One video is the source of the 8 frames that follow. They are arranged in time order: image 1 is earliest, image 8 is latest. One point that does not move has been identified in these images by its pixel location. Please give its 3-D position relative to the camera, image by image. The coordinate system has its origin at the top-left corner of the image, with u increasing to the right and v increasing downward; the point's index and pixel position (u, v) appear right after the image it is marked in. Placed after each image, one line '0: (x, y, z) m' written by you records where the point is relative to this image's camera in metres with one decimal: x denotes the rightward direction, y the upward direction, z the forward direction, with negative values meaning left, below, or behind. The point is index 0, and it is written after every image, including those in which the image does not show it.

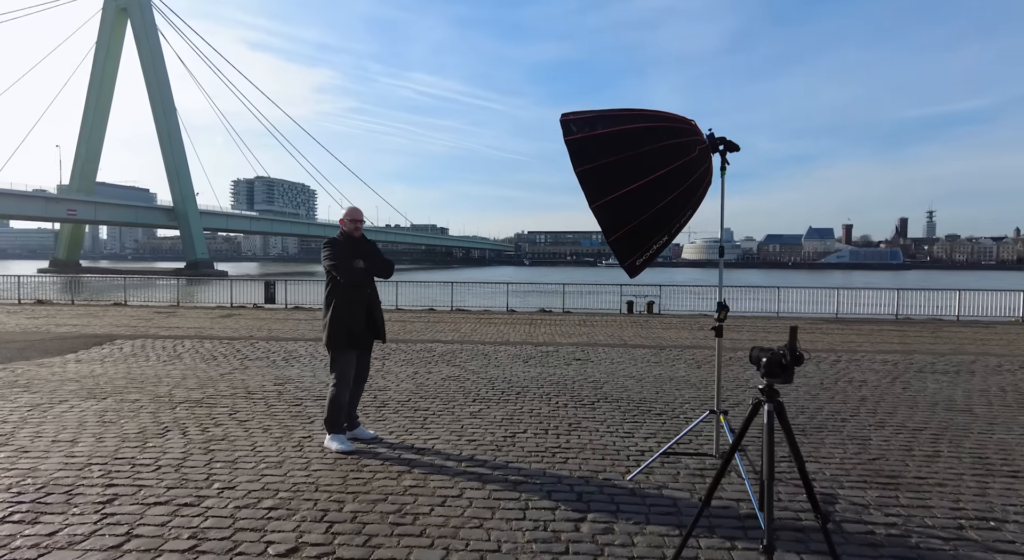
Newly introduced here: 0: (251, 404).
0: (-3.0, -1.5, +7.2) m
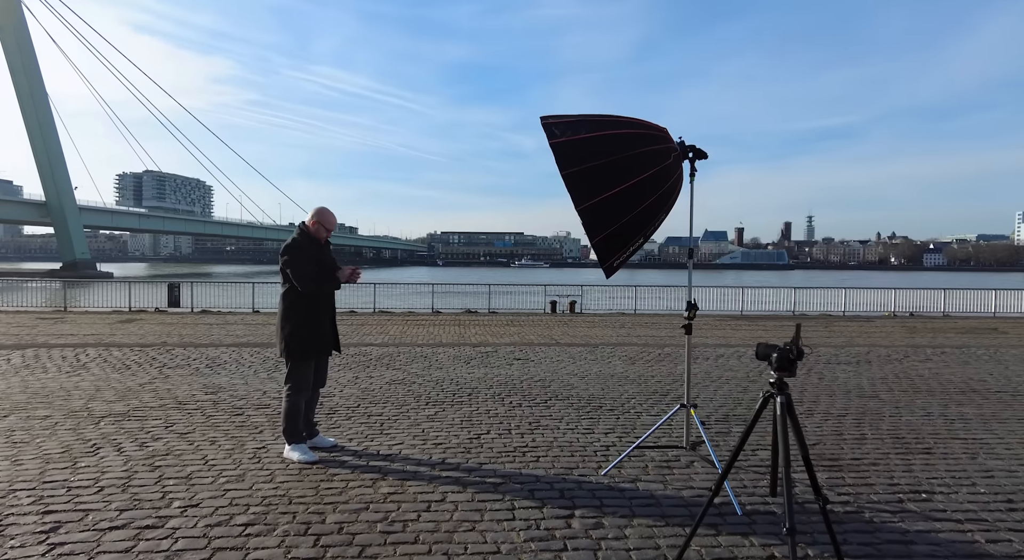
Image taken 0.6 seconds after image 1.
0: (-3.5, -1.5, +6.7) m
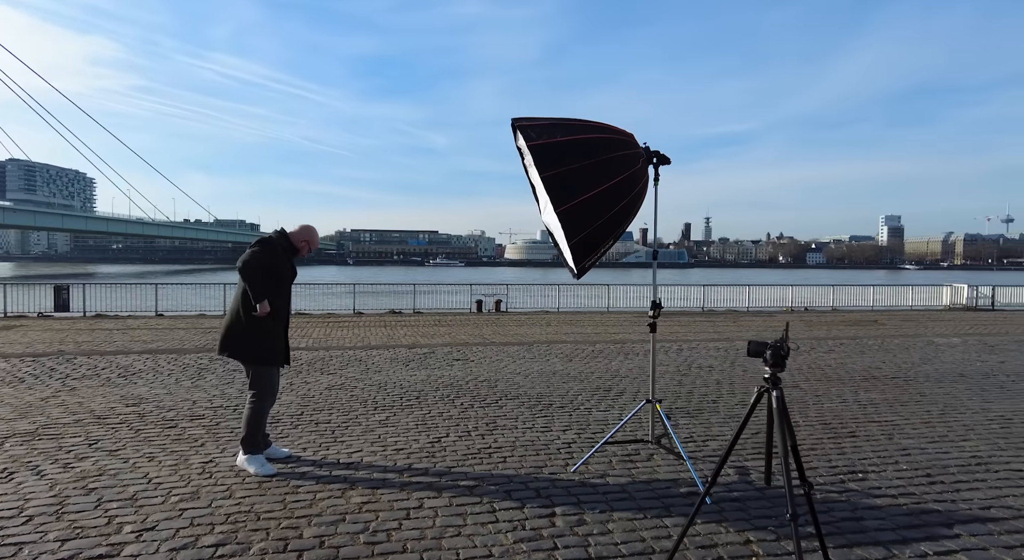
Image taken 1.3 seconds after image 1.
0: (-4.0, -1.5, +6.2) m
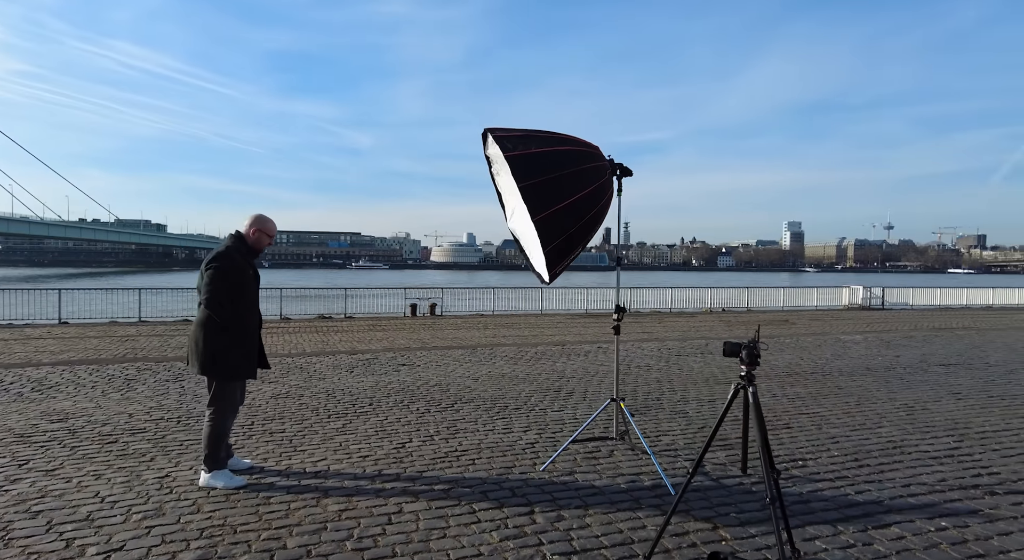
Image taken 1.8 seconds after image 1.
0: (-4.4, -1.6, +5.8) m
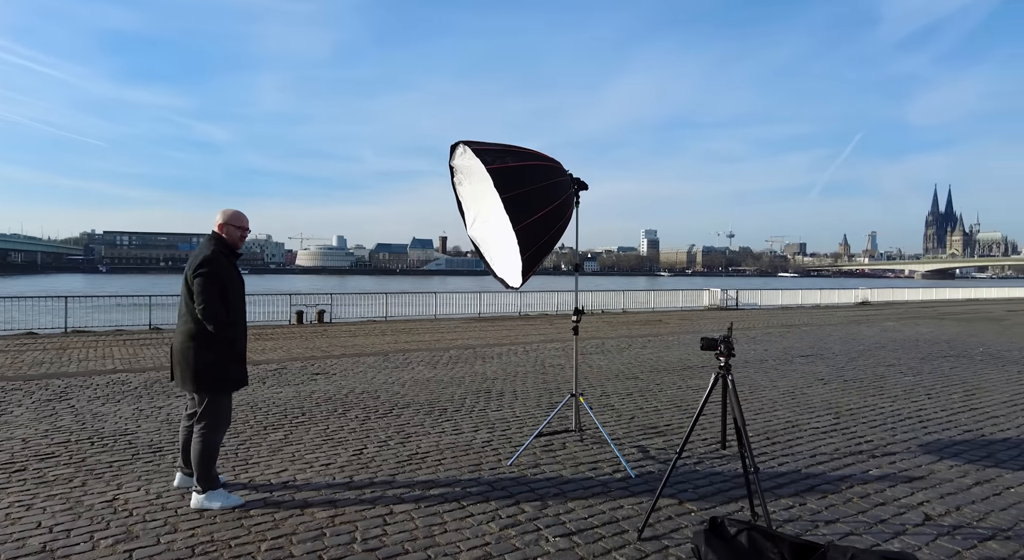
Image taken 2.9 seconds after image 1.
0: (-4.7, -1.7, +5.1) m
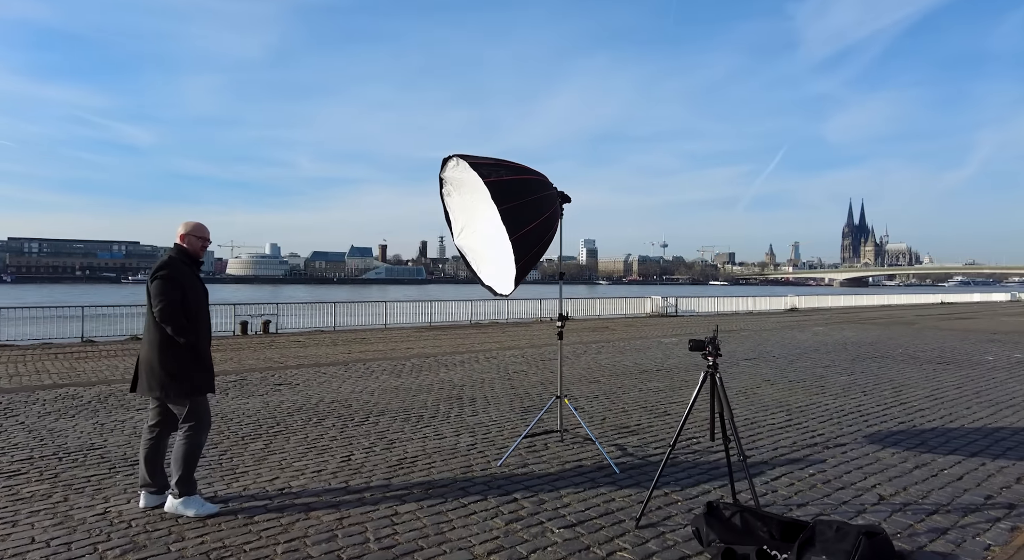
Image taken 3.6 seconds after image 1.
0: (-4.7, -1.8, +4.9) m
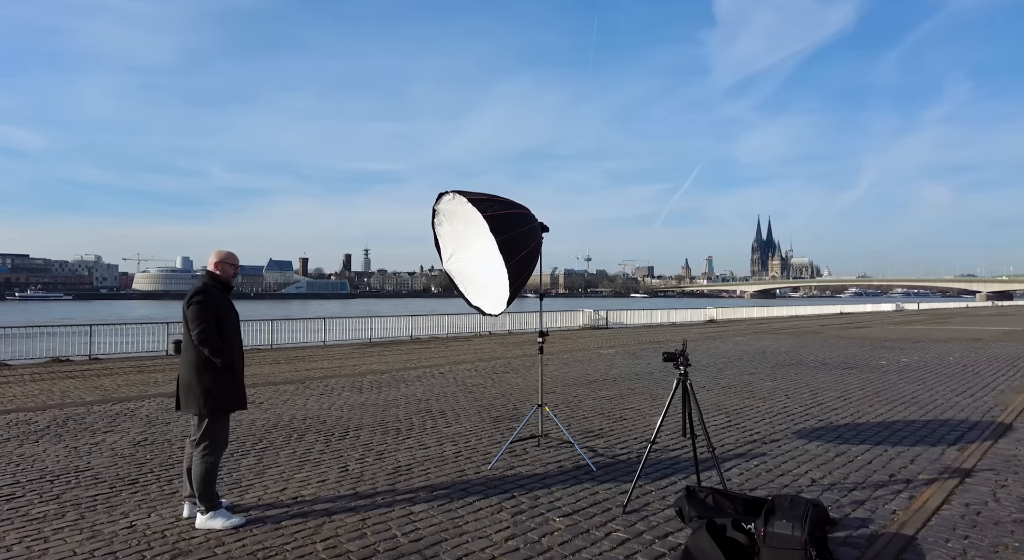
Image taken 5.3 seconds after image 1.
0: (-4.7, -2.0, +4.9) m
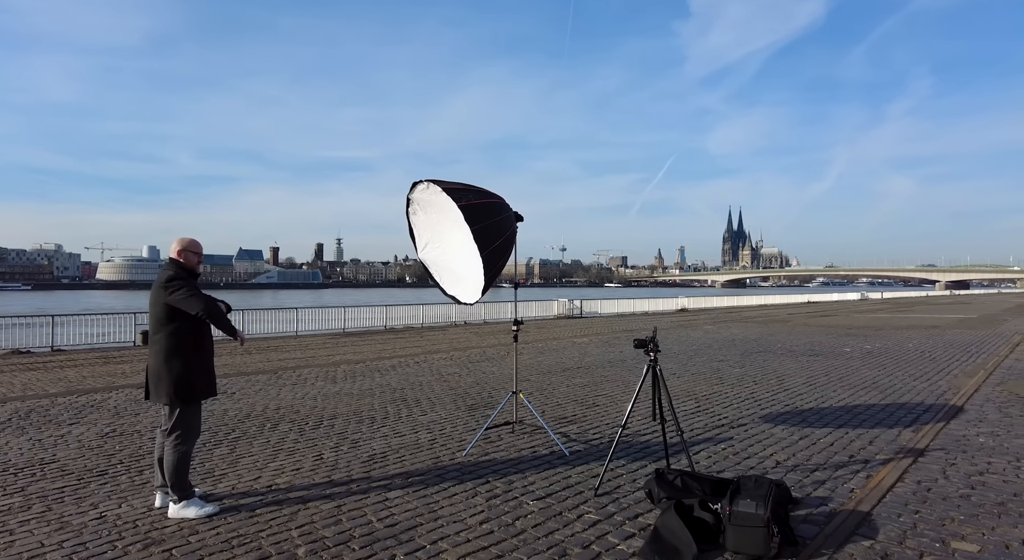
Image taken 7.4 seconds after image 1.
0: (-4.9, -1.9, +4.8) m
